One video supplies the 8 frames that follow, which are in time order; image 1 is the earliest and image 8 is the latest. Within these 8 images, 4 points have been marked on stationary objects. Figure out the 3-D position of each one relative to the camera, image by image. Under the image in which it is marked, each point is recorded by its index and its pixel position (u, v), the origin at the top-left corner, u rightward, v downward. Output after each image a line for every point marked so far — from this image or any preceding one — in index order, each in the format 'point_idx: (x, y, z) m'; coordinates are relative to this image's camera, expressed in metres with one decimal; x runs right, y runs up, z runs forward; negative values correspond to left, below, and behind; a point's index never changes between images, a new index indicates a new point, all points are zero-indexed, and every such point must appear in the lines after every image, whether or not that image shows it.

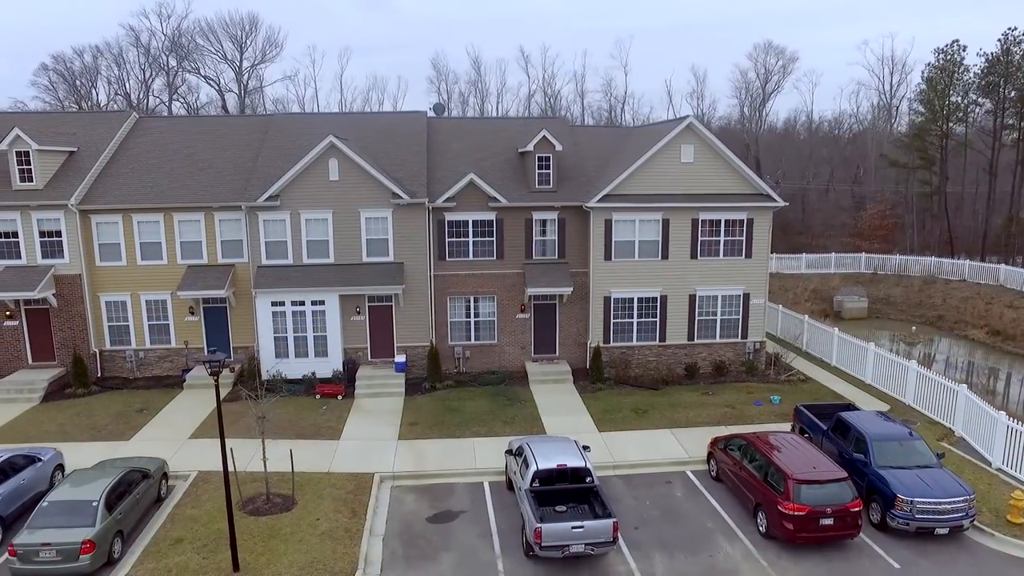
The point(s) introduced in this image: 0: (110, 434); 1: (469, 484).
0: (-13.6, -4.9, +18.8) m
1: (-1.2, -5.8, +16.5) m
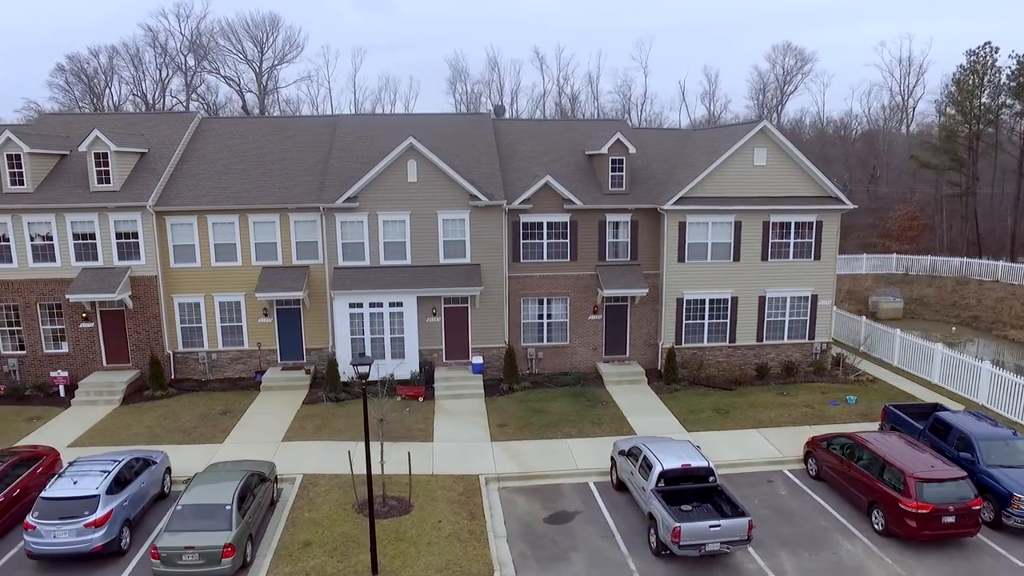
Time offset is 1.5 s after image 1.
0: (-10.5, -5.0, +18.8) m
1: (+1.9, -5.9, +16.7) m
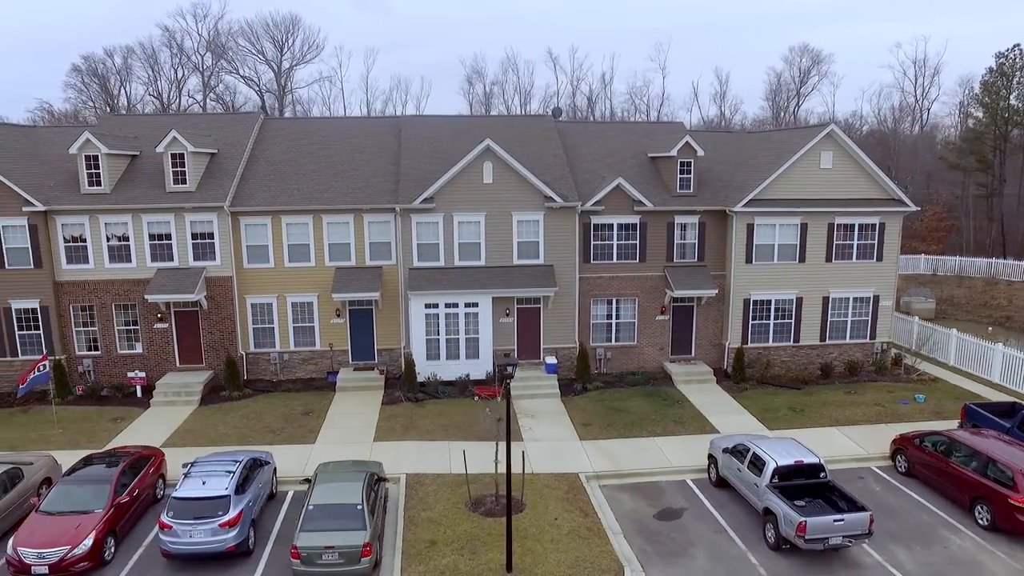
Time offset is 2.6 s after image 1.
0: (-7.5, -5.0, +18.9) m
1: (+5.0, -5.9, +17.0) m
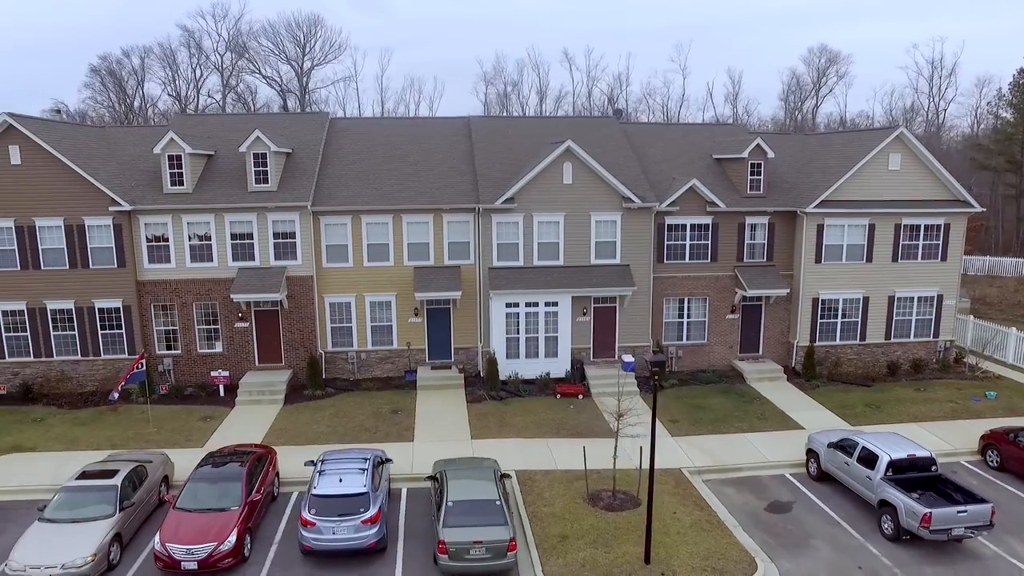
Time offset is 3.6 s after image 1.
0: (-4.3, -5.0, +19.1) m
1: (+8.2, -5.9, +17.3) m
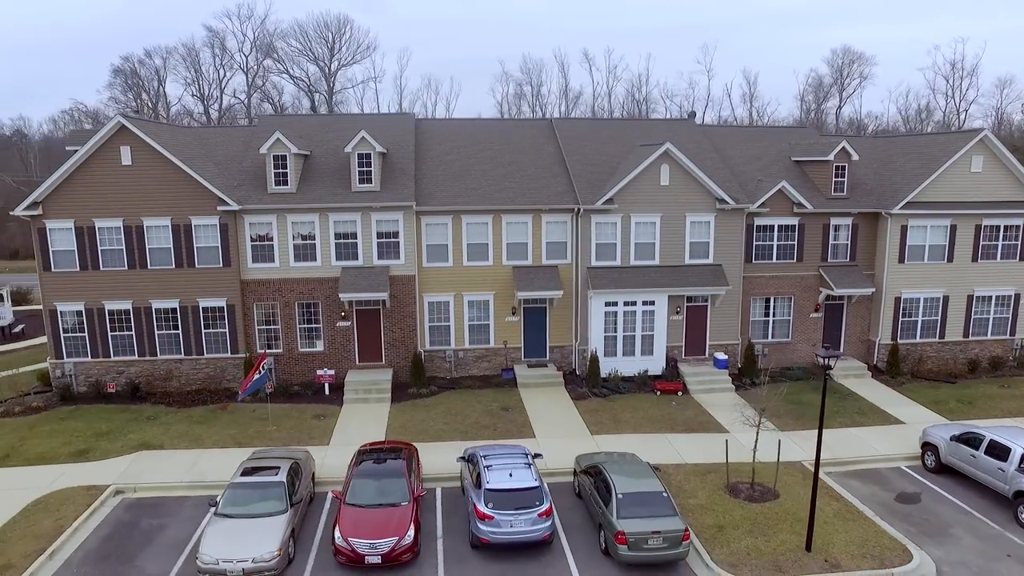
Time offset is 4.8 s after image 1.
0: (-0.2, -4.9, +19.4) m
1: (+12.3, -5.9, +17.8) m
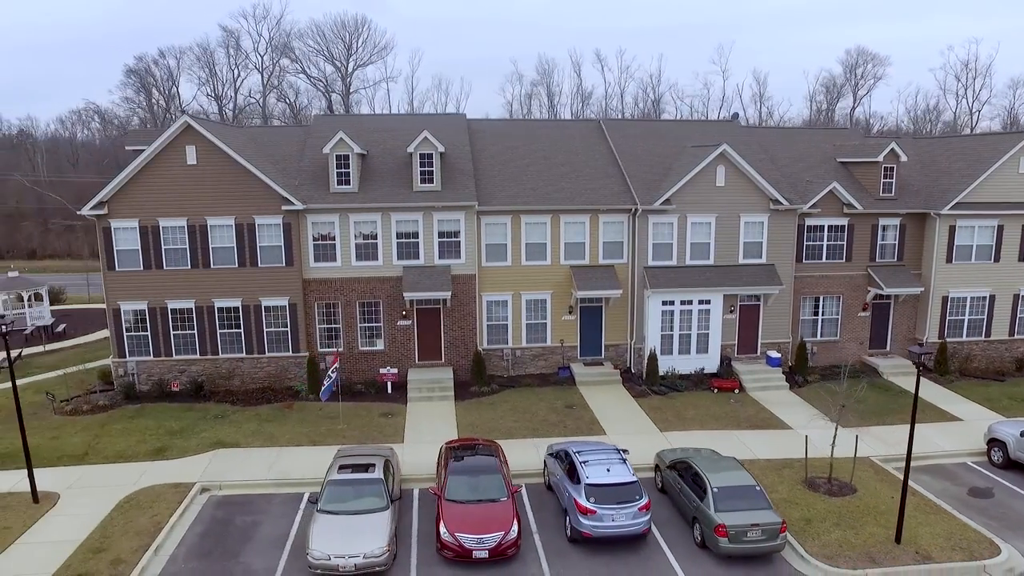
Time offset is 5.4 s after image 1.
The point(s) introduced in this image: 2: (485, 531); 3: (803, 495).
0: (+2.2, -4.9, +19.6) m
1: (+14.7, -5.8, +18.2) m
2: (-0.7, -5.8, +13.3) m
3: (+8.4, -6.0, +16.0) m
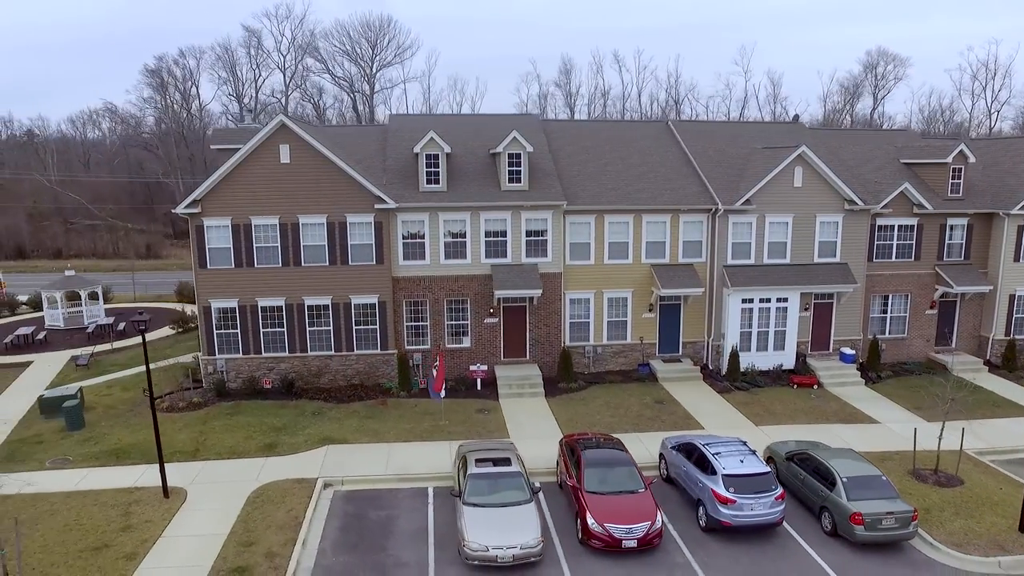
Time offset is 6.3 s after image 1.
0: (+5.7, -4.8, +19.9) m
1: (+18.3, -5.8, +18.7) m
2: (+2.9, -5.7, +13.7) m
3: (+11.9, -5.9, +16.4) m
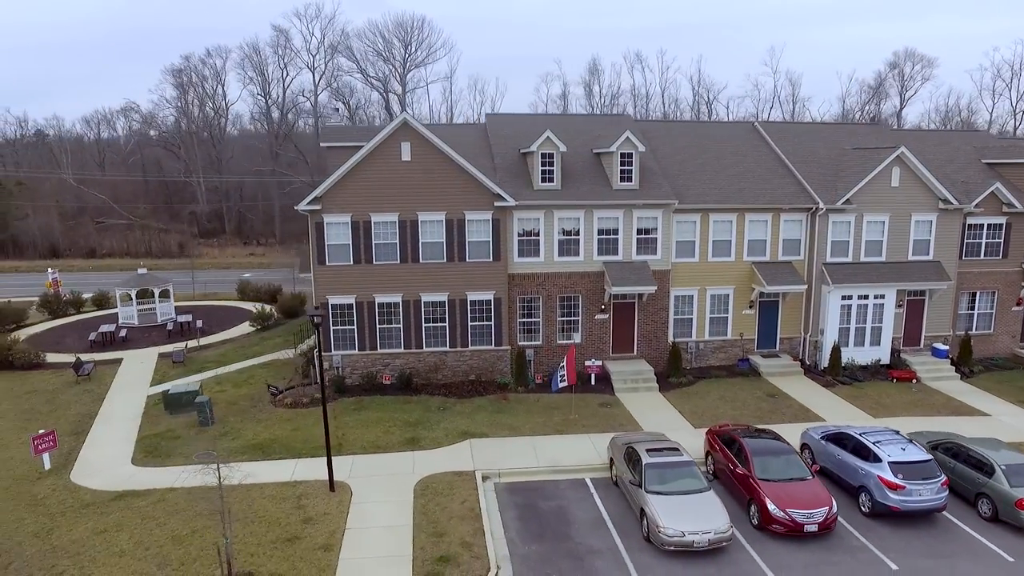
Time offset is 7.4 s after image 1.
0: (+10.3, -4.7, +20.4) m
1: (+22.9, -5.6, +19.3) m
2: (+7.7, -5.6, +14.0) m
3: (+16.6, -5.7, +16.9) m
